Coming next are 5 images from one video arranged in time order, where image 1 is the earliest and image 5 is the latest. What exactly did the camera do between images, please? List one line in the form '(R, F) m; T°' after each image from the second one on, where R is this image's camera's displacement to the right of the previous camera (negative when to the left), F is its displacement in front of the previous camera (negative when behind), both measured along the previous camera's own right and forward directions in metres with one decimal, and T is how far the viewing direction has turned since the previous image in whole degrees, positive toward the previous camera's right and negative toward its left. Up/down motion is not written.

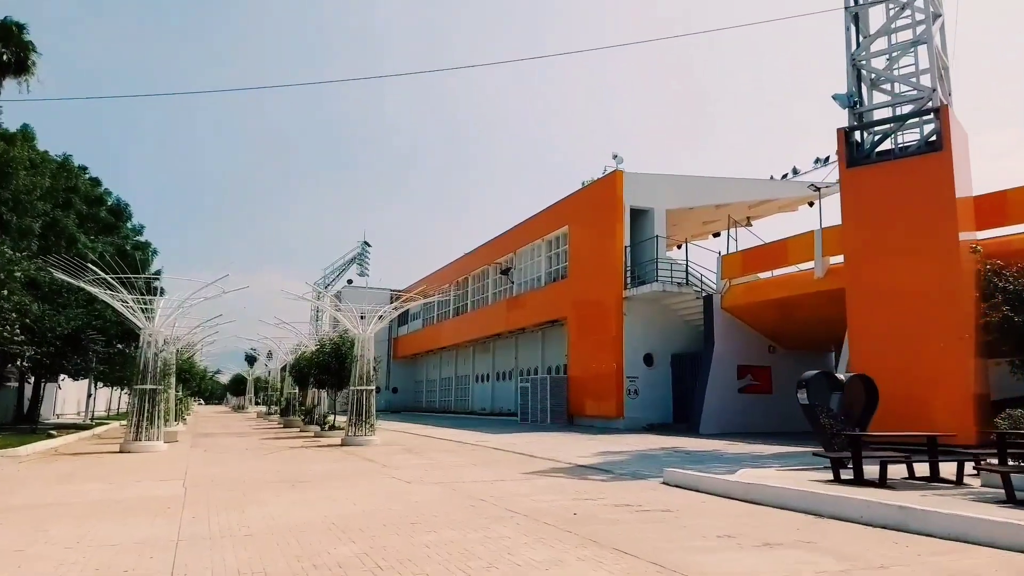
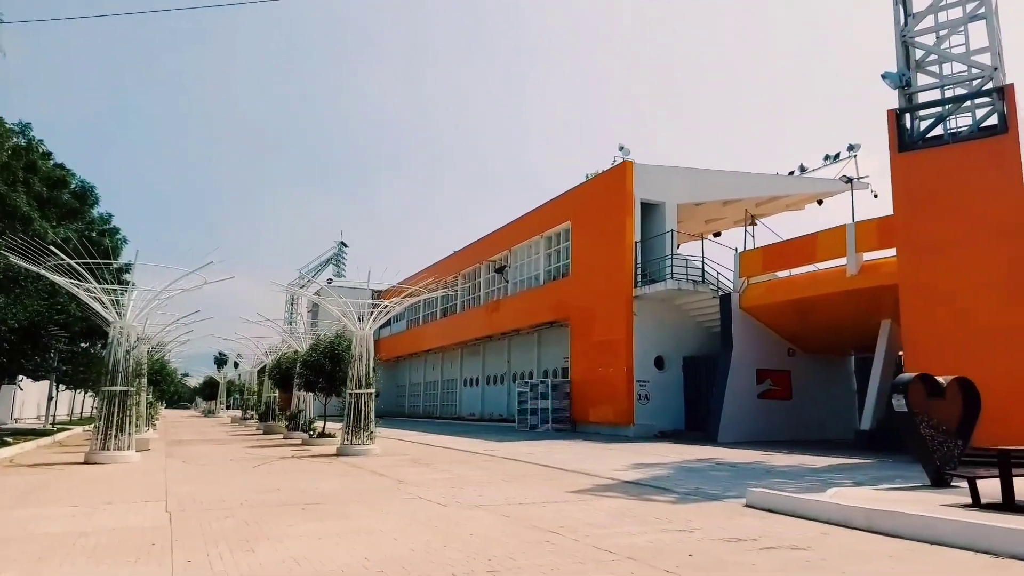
(-0.9, +1.6) m; +2°
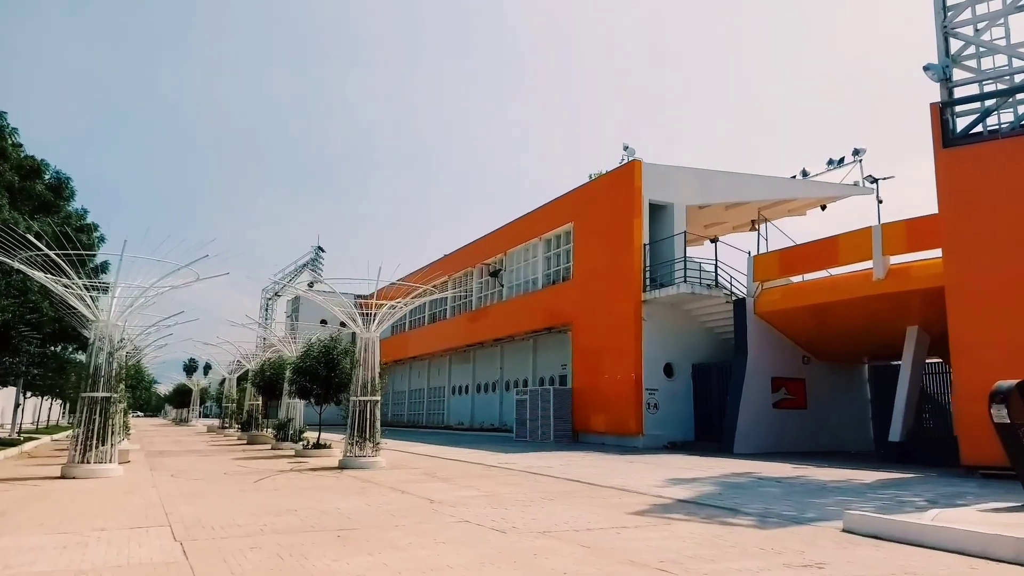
(-0.9, +1.1) m; +2°
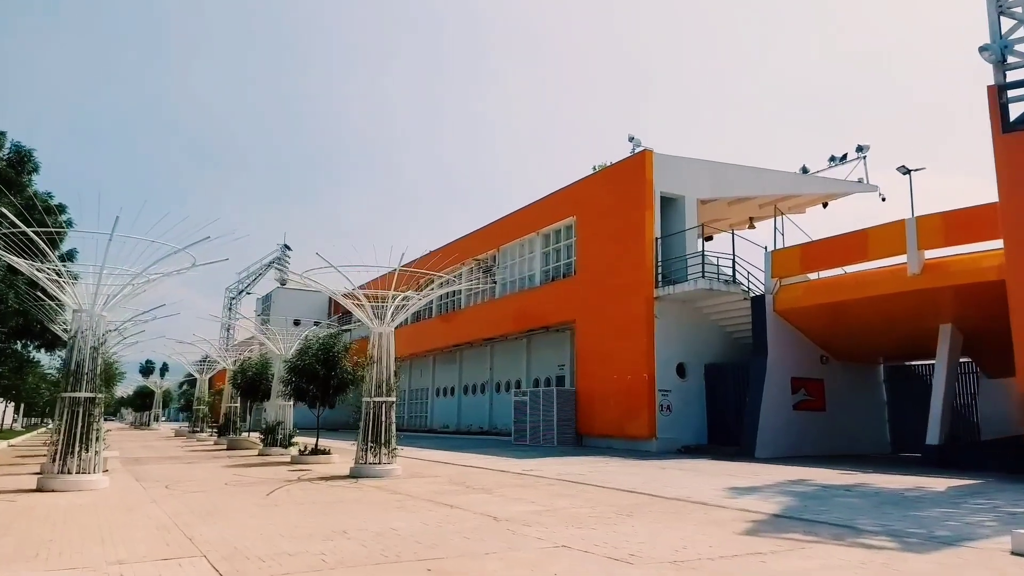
(-1.2, +1.2) m; +3°
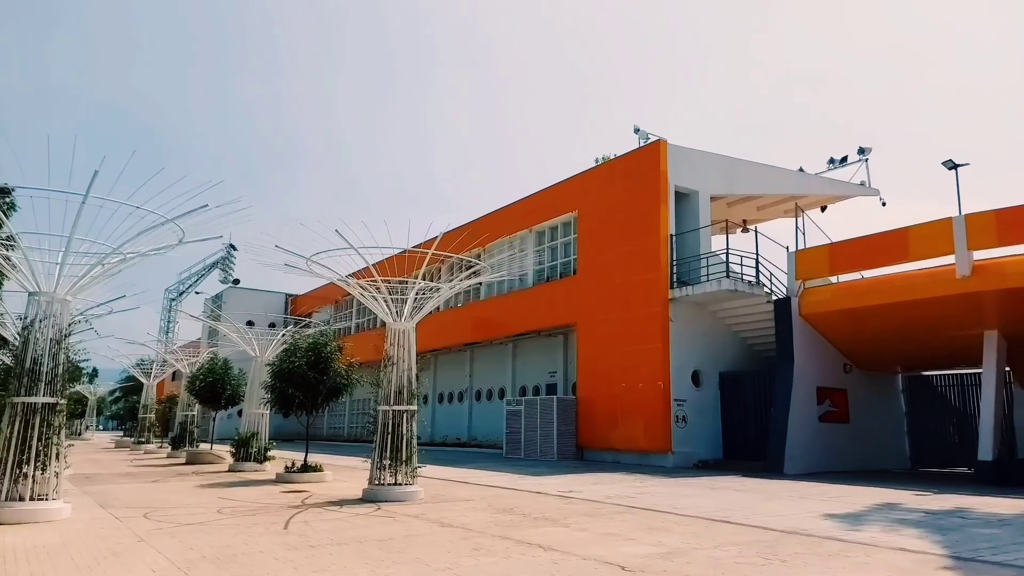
(-1.5, +1.8) m; +4°
